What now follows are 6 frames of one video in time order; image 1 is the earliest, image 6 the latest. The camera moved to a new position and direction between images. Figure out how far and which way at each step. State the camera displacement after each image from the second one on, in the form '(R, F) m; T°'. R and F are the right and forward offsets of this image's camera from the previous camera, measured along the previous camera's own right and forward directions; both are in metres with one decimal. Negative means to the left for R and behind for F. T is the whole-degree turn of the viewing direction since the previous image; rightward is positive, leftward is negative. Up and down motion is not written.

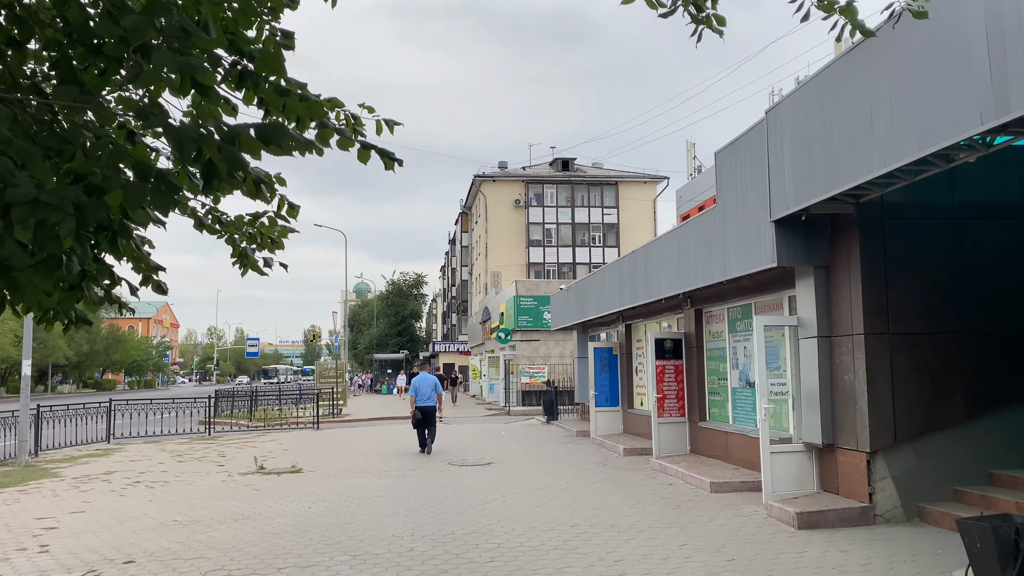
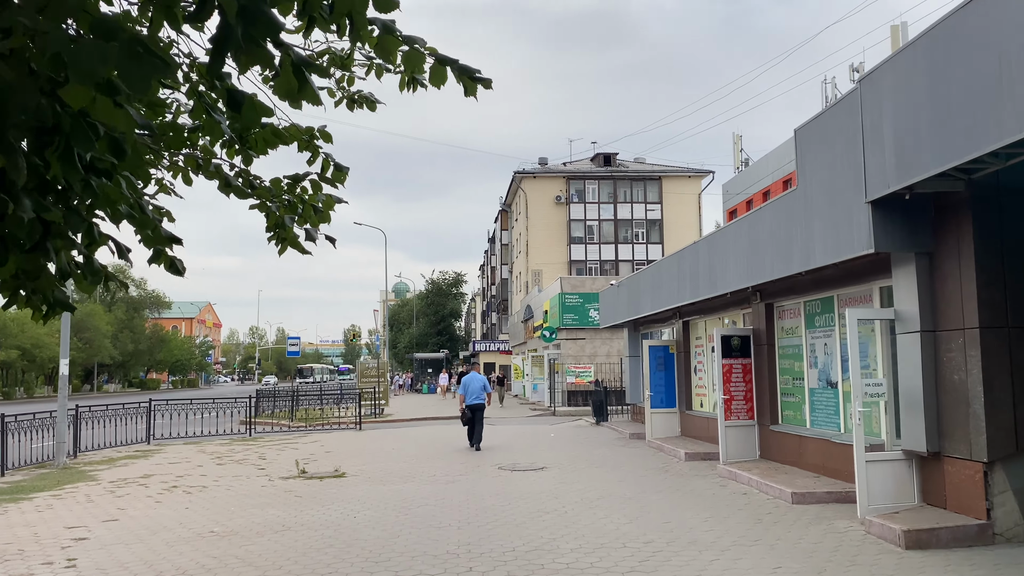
(-0.3, +0.8) m; -3°
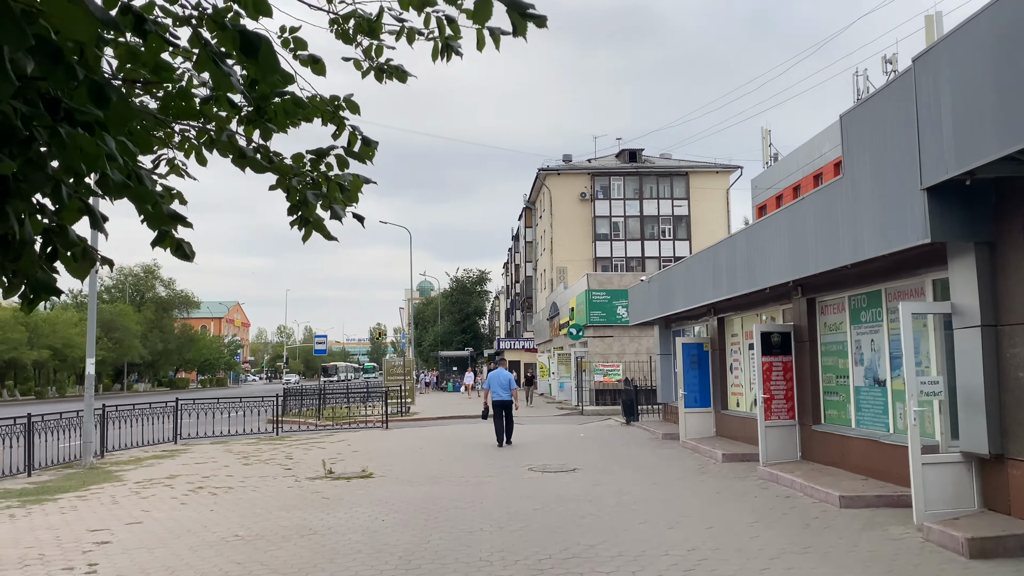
(-0.1, +0.4) m; -2°
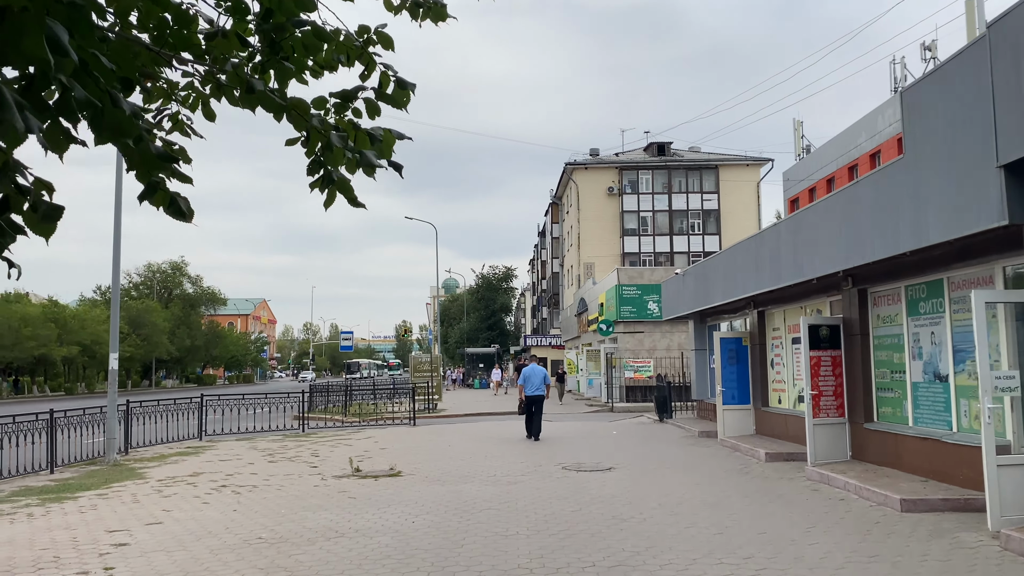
(-0.1, +0.5) m; -2°
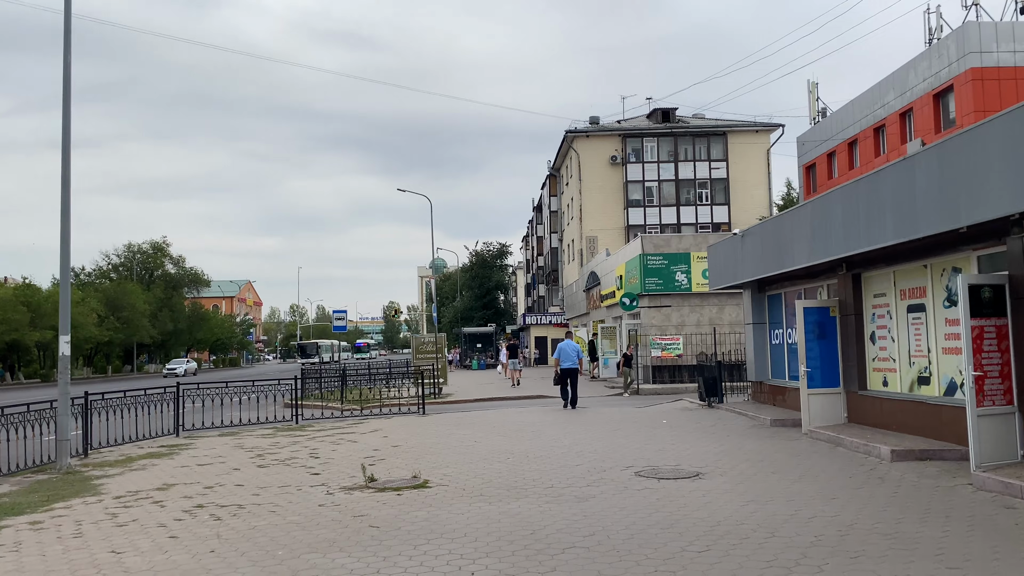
(-0.8, +2.7) m; +1°
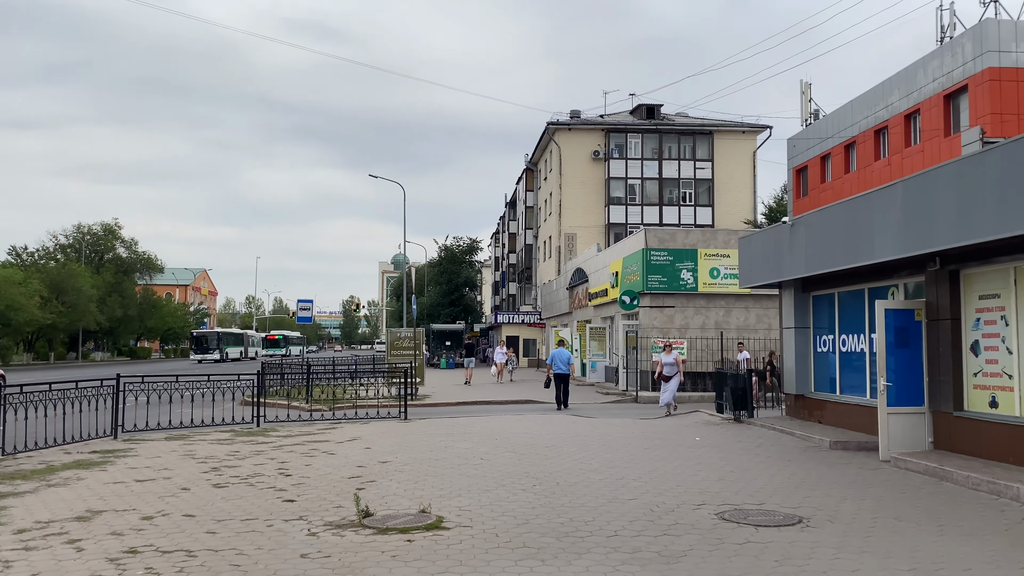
(-0.8, +2.3) m; +3°
